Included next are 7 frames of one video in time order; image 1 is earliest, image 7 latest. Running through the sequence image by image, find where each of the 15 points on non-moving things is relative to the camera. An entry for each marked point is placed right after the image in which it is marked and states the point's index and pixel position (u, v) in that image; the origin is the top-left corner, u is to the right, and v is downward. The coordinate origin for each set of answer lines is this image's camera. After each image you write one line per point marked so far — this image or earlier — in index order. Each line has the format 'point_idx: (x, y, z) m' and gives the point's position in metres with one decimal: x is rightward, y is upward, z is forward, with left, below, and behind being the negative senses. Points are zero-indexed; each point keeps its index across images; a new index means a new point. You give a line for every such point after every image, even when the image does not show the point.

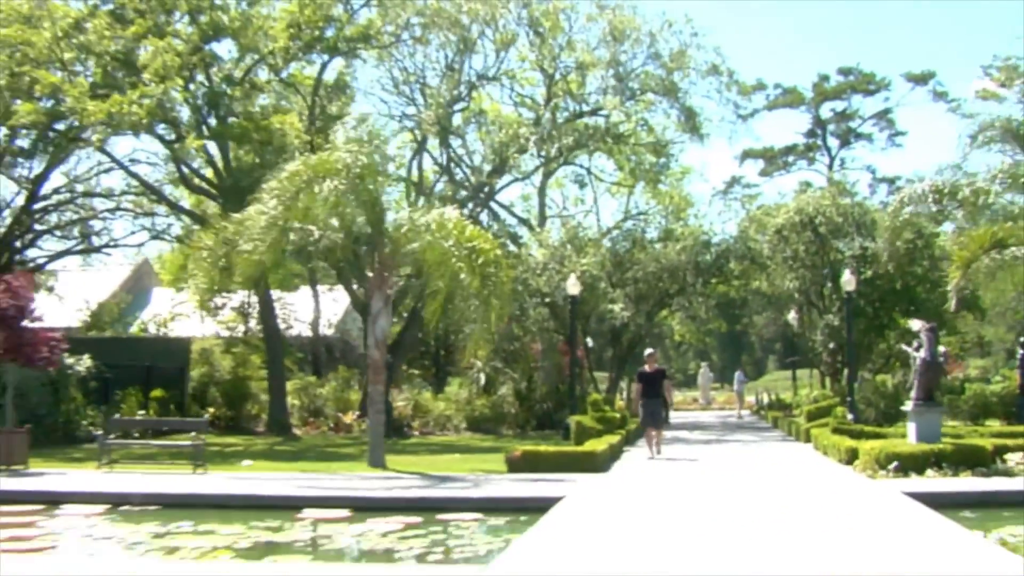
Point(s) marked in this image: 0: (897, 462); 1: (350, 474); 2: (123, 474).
0: (+4.3, -1.9, +13.1) m
1: (-2.0, -2.4, +14.9) m
2: (-5.0, -2.4, +15.0) m
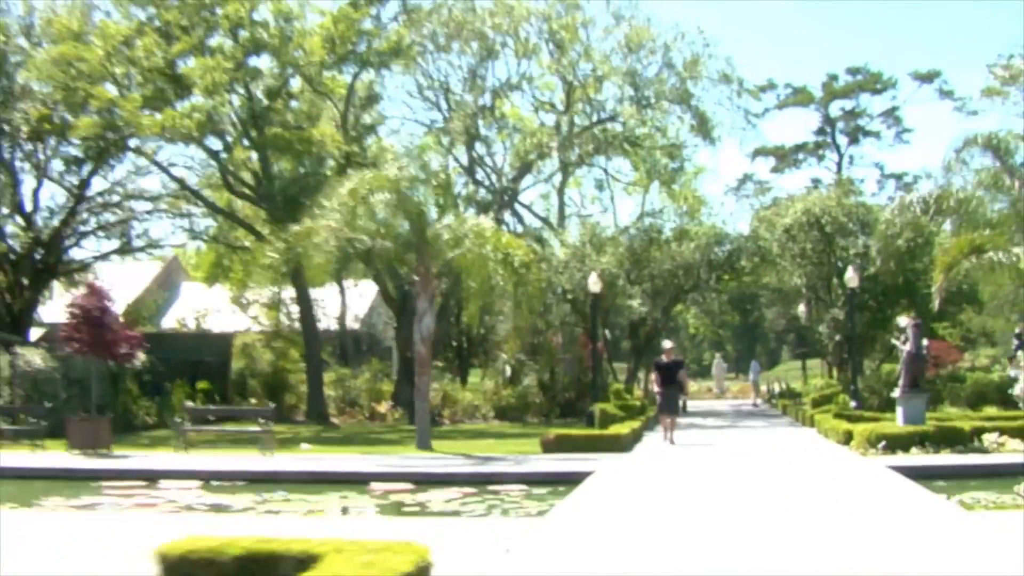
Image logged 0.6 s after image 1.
0: (+4.8, -2.0, +14.9) m
1: (-1.6, -2.4, +16.8) m
2: (-4.5, -2.5, +17.0) m
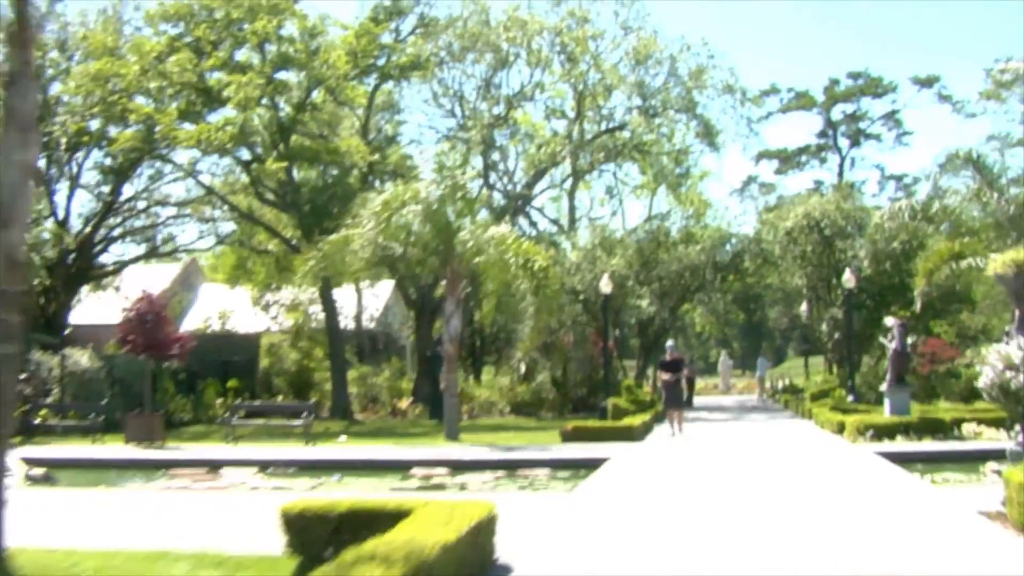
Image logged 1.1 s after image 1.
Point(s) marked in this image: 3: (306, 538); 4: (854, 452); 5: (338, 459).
0: (+5.1, -2.0, +16.5) m
1: (-1.2, -2.5, +18.3) m
2: (-4.2, -2.5, +18.5) m
3: (-1.3, -1.5, +7.1) m
4: (+4.4, -2.1, +15.0) m
5: (-2.3, -2.2, +15.1) m
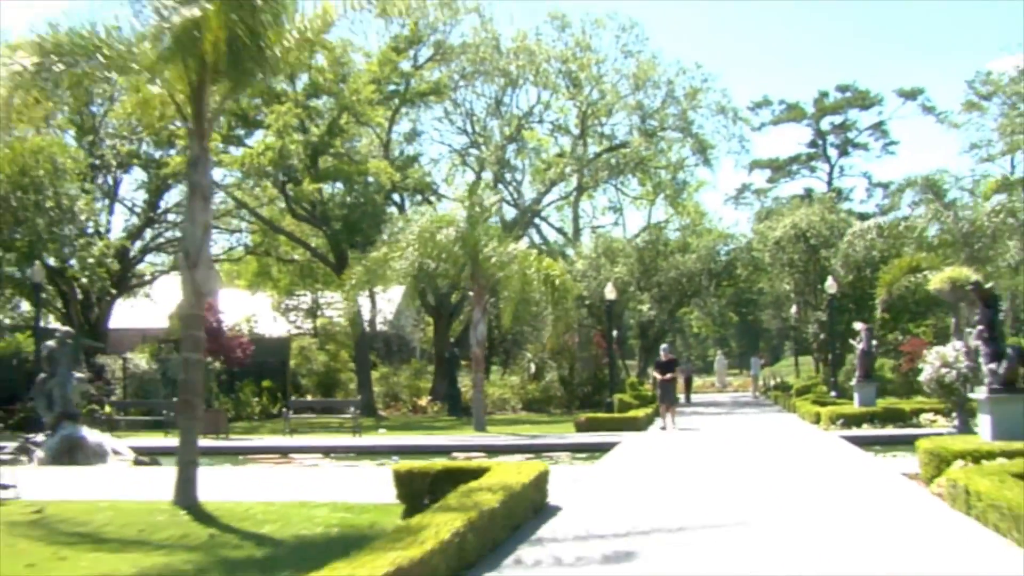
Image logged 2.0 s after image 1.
0: (+5.5, -2.2, +19.3) m
1: (-0.9, -2.7, +21.2) m
2: (-3.8, -2.8, +21.4) m
3: (-0.9, -1.7, +9.9) m
4: (+4.8, -2.3, +17.9) m
5: (-1.9, -2.4, +18.0) m
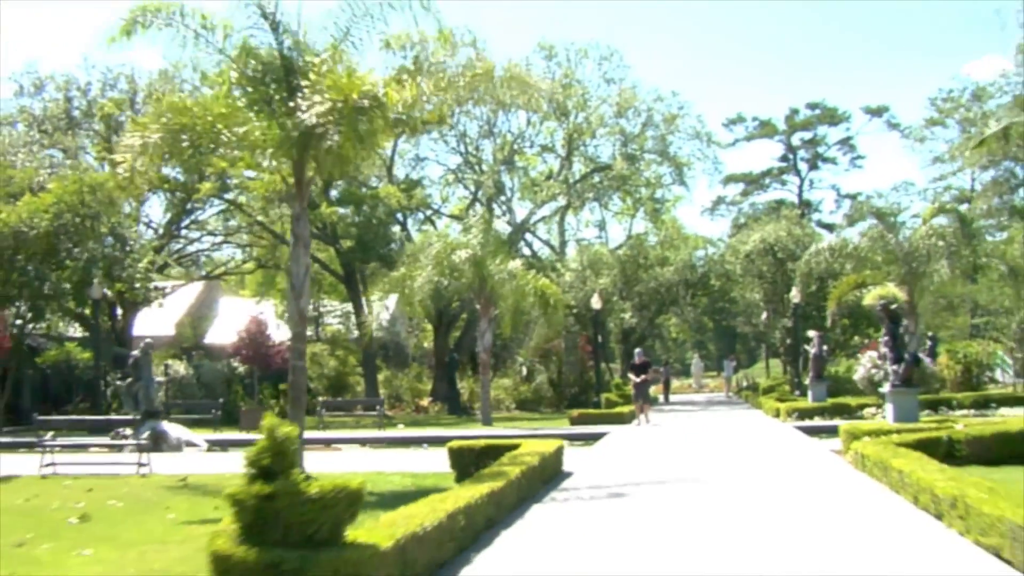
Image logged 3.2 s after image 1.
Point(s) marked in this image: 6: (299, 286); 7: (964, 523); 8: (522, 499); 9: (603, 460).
0: (+5.6, -2.4, +22.9) m
1: (-0.8, -3.0, +24.6) m
2: (-3.7, -3.1, +24.7) m
3: (-0.6, -2.0, +13.3) m
4: (+4.9, -2.6, +21.4) m
5: (-1.8, -2.7, +21.4) m
6: (-2.5, 0.0, +13.6) m
7: (+3.0, -1.6, +7.9) m
8: (+0.1, -1.9, +10.5) m
9: (+1.2, -2.2, +14.7) m
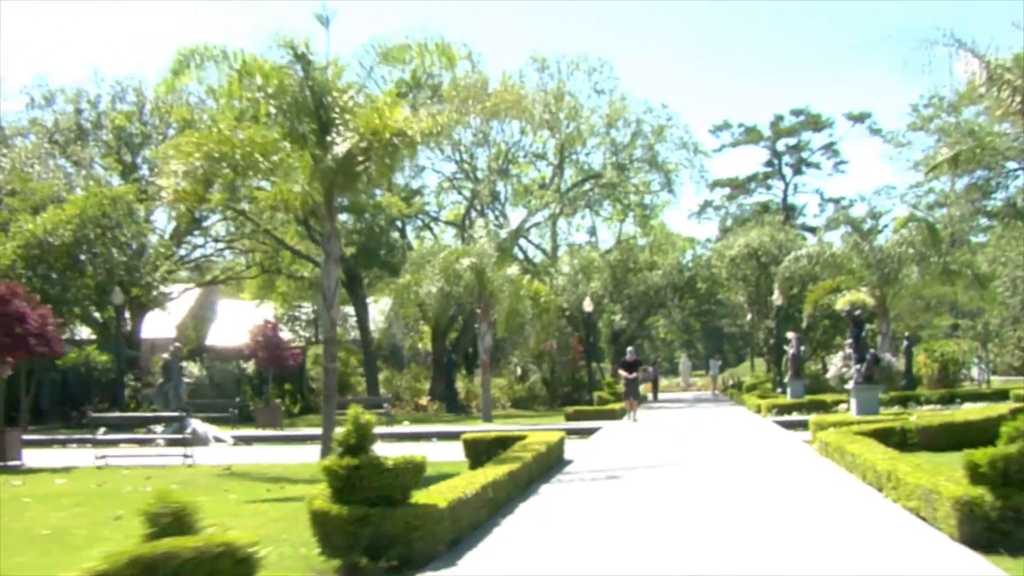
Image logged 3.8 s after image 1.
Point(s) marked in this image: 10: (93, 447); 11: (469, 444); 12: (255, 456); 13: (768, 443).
0: (+5.6, -2.6, +24.7) m
1: (-0.8, -3.1, +26.3) m
2: (-3.8, -3.2, +26.5) m
3: (-0.5, -2.1, +15.1) m
4: (+4.9, -2.7, +23.2) m
5: (-1.7, -2.9, +23.1) m
6: (-2.4, -0.1, +15.3) m
7: (+3.2, -1.7, +9.7) m
8: (+0.2, -2.0, +12.3) m
9: (+1.2, -2.3, +16.5) m
10: (-6.3, -2.4, +17.6) m
11: (-0.6, -2.0, +15.1) m
12: (-3.9, -2.5, +17.7) m
13: (+3.8, -2.3, +17.1) m
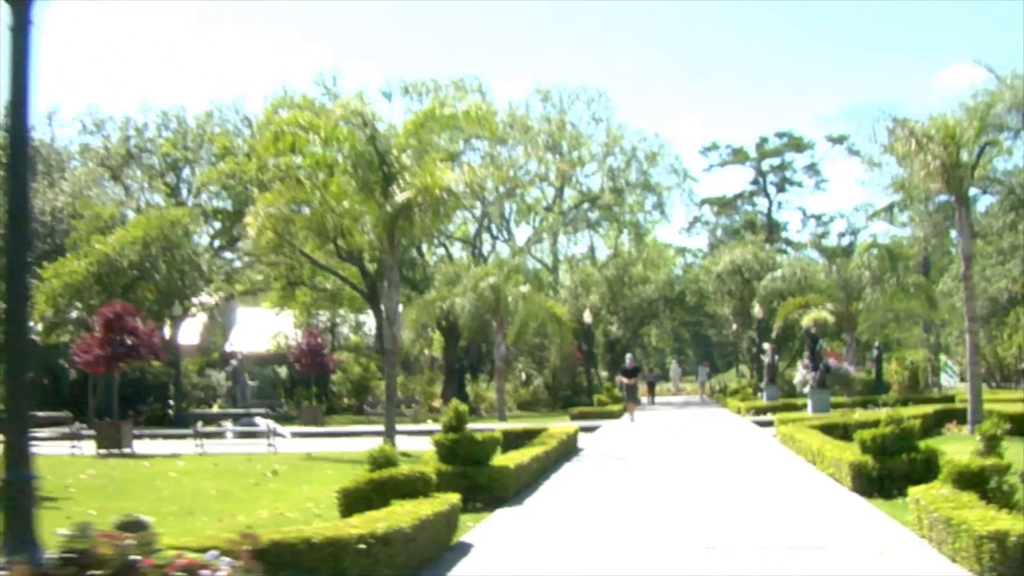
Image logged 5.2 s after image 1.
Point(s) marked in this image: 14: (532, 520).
0: (+5.9, -3.0, +28.6) m
1: (-0.5, -3.5, +30.2) m
2: (-3.4, -3.6, +30.3) m
3: (-0.1, -2.5, +18.9) m
4: (+5.3, -3.1, +27.1) m
5: (-1.4, -3.3, +27.0) m
6: (-2.0, -0.5, +19.2) m
7: (+3.6, -2.1, +13.6) m
8: (+0.6, -2.4, +16.2) m
9: (+1.6, -2.7, +20.4) m
10: (-6.0, -2.8, +21.5) m
11: (-0.2, -2.4, +19.0) m
12: (-3.5, -2.9, +21.5) m
13: (+4.2, -2.7, +21.0) m
14: (+0.2, -2.2, +10.9) m
